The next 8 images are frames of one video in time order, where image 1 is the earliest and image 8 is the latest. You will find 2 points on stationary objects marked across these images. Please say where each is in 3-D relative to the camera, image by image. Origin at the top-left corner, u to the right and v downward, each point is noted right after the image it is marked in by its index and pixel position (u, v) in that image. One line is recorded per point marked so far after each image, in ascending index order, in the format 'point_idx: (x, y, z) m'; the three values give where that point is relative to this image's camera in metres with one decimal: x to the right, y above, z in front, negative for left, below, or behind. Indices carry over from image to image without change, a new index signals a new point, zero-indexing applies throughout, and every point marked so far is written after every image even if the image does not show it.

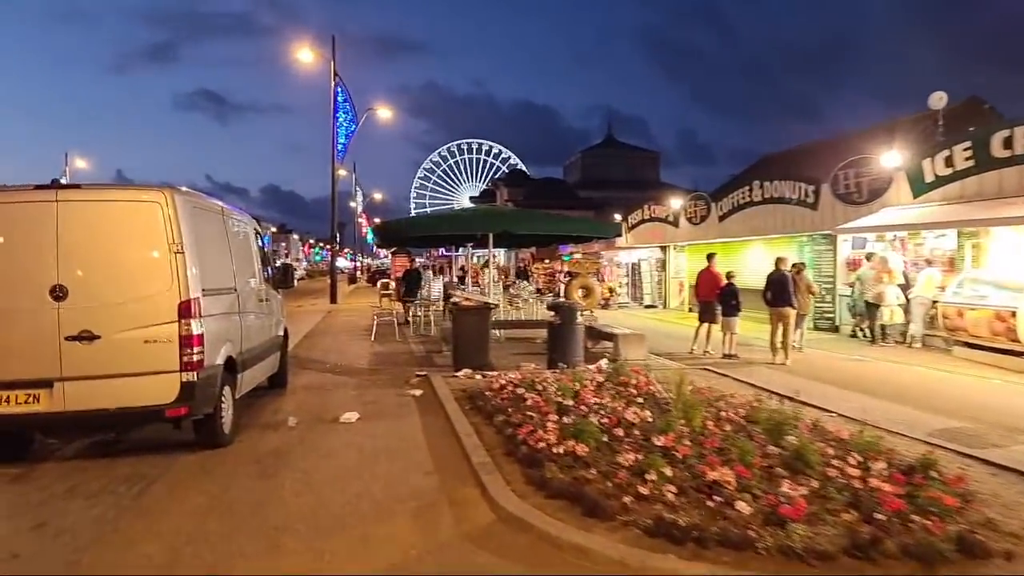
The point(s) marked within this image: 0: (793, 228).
0: (+6.7, +1.4, +17.1) m
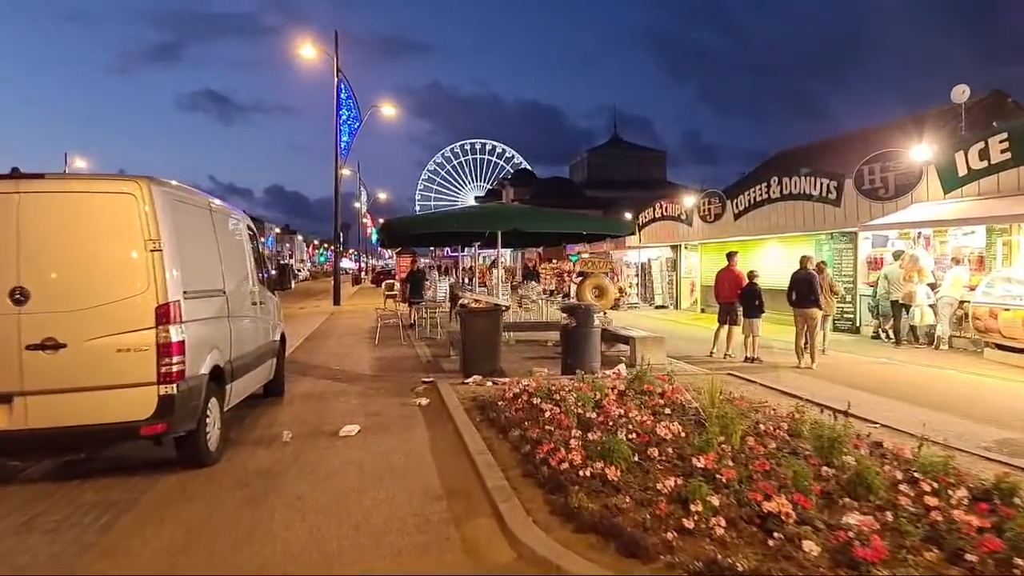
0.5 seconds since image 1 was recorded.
0: (+6.9, +1.4, +16.4) m
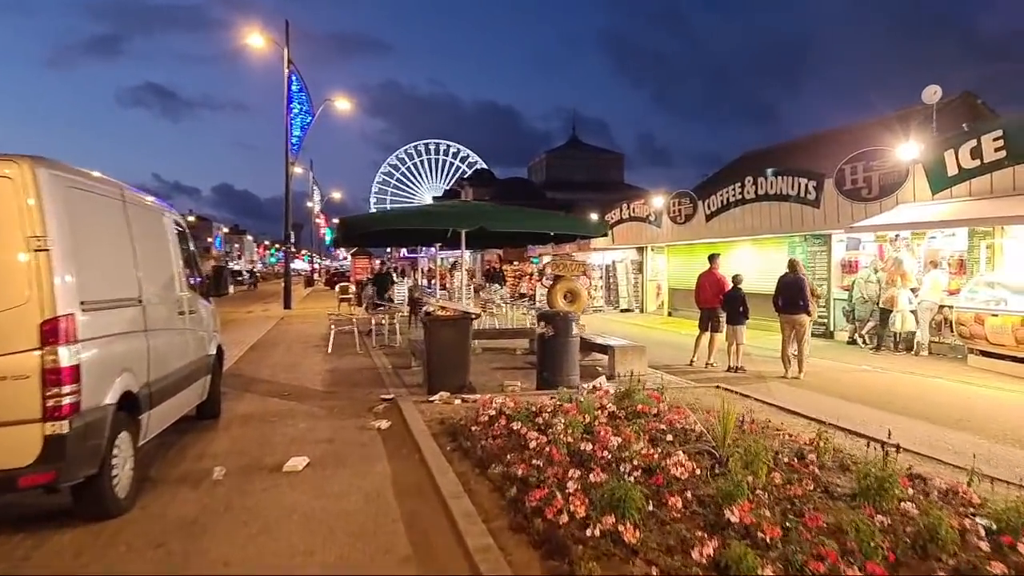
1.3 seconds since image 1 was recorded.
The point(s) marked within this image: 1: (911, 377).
0: (+6.2, +1.3, +15.7) m
1: (+6.6, -1.5, +11.9) m
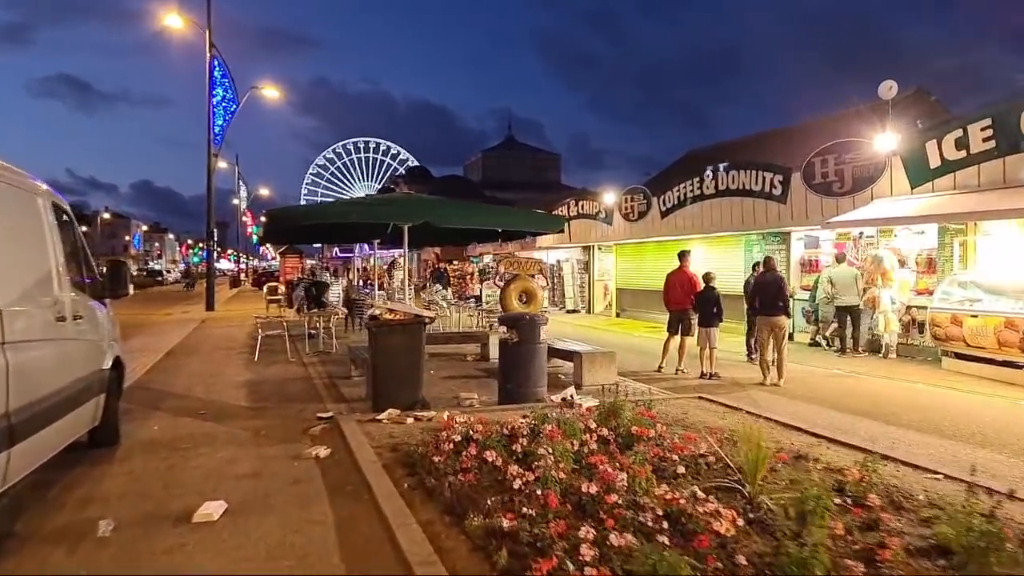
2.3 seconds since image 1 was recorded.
0: (+5.1, +1.4, +15.0) m
1: (+5.9, -1.5, +11.3) m
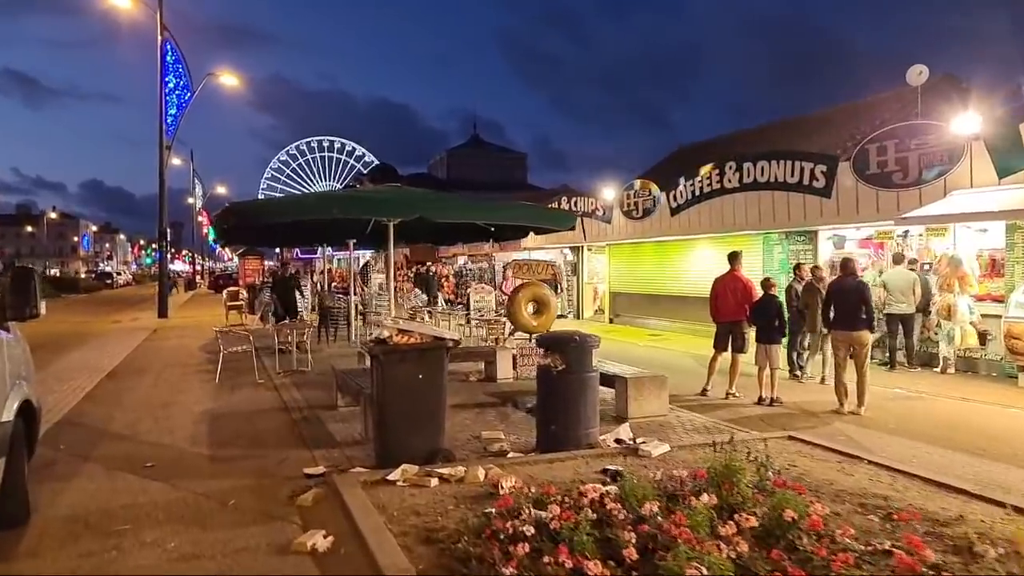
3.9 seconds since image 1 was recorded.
0: (+5.2, +1.3, +13.3) m
1: (+6.2, -1.6, +9.7) m
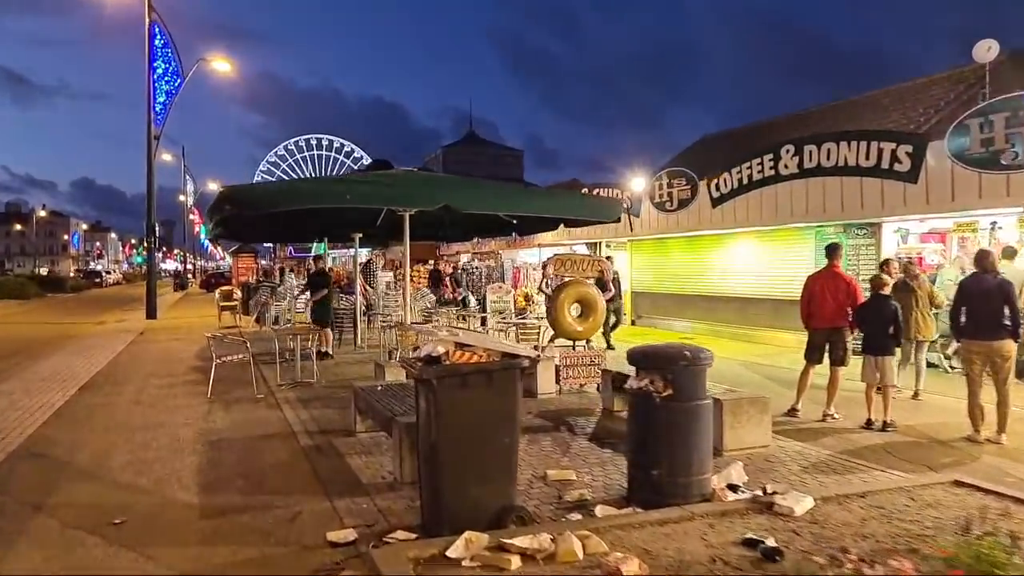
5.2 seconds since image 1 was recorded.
0: (+5.7, +1.3, +11.8) m
1: (+6.8, -1.6, +8.1) m
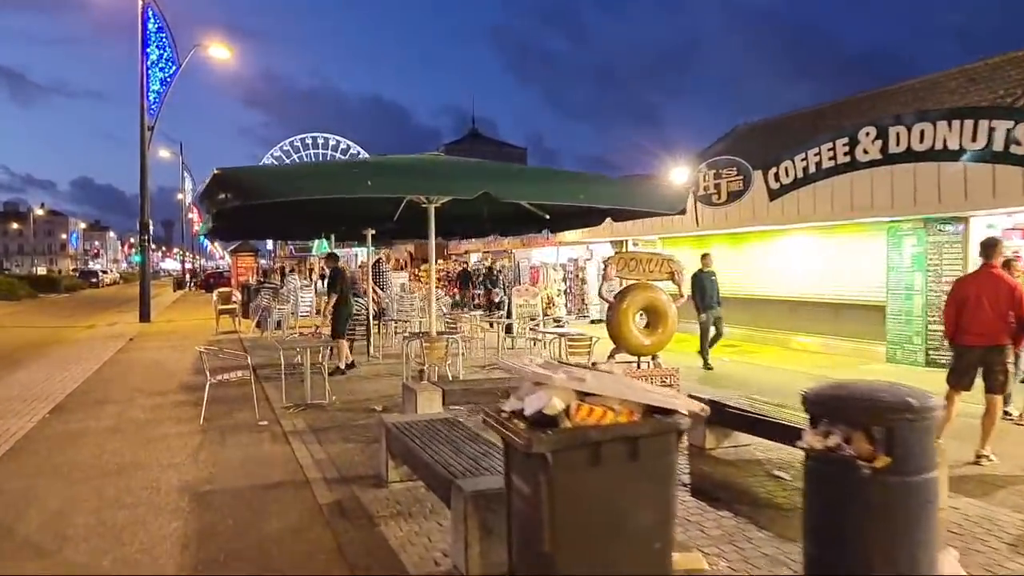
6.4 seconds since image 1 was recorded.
0: (+6.3, +1.2, +10.1) m
1: (+7.4, -1.6, +6.4) m
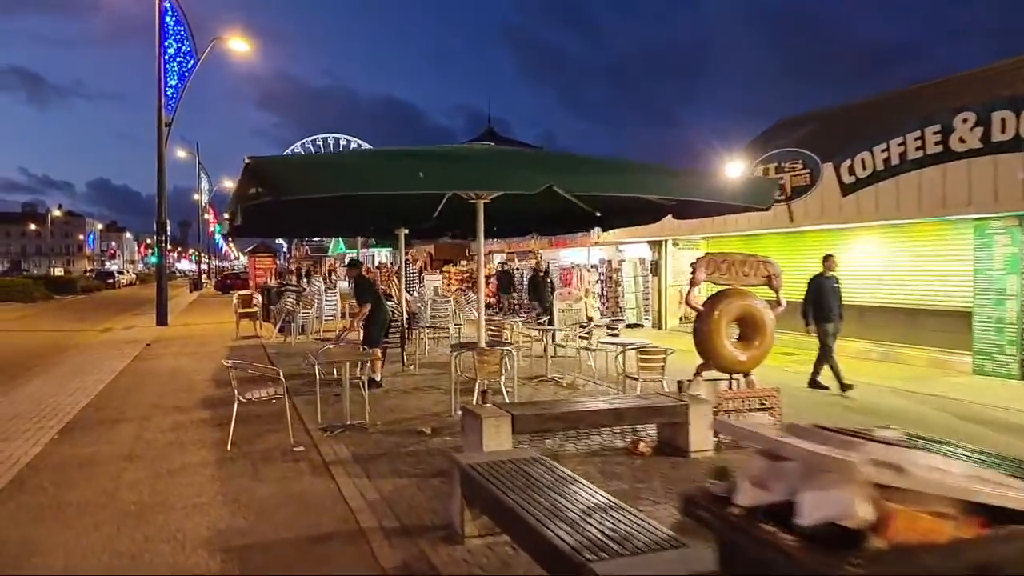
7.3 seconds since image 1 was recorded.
0: (+7.1, +1.1, +8.9) m
1: (+8.1, -1.7, +5.2) m
